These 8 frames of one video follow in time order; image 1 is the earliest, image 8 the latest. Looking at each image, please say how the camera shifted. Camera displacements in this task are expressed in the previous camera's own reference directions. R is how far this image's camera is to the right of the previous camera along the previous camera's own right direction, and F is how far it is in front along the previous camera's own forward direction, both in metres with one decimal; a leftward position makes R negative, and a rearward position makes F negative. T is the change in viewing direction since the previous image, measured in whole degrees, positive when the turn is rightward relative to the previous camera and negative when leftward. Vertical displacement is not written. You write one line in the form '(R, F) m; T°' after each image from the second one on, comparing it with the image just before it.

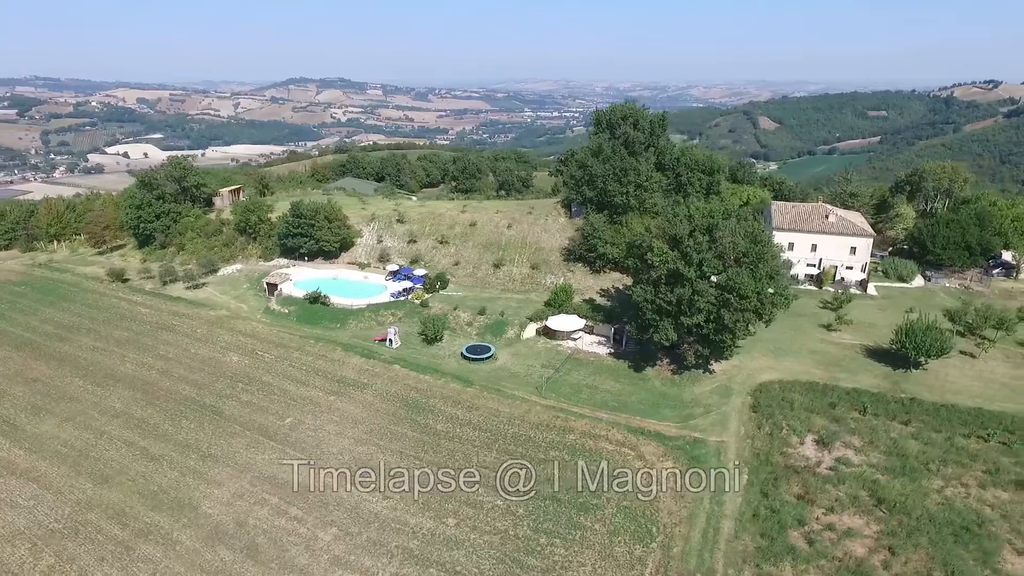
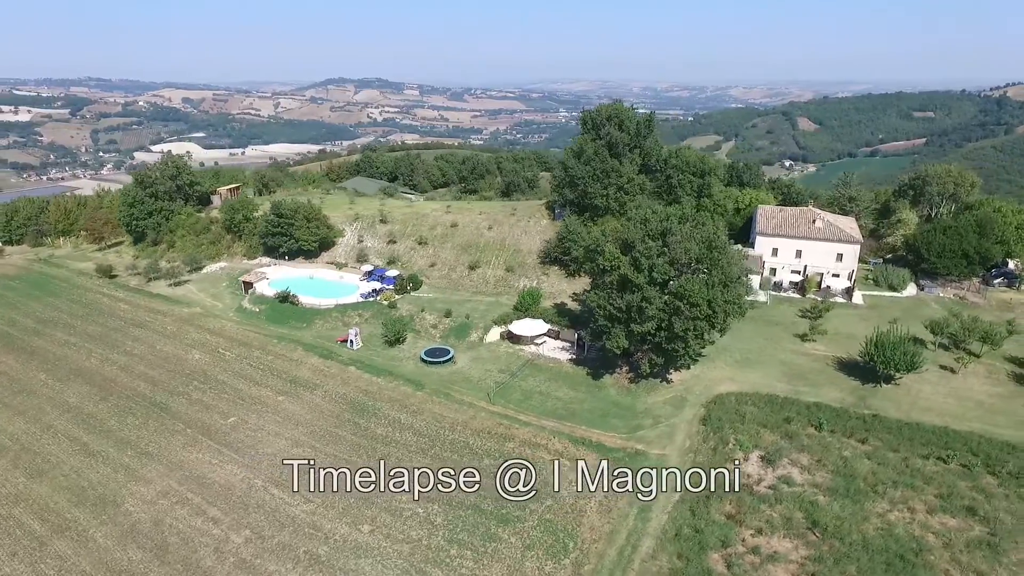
(+5.1, +0.8) m; -3°
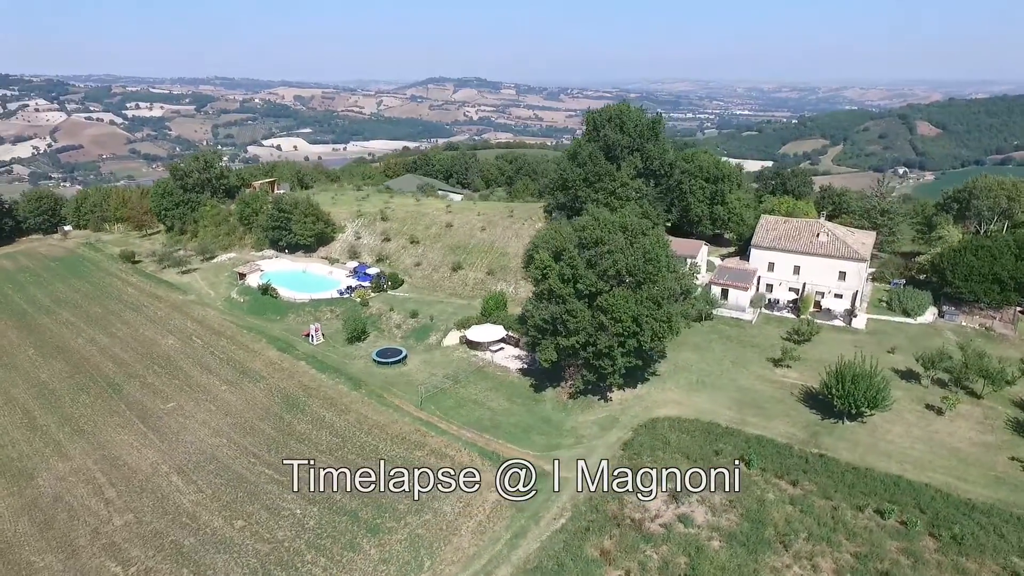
(+9.1, +1.8) m; -8°
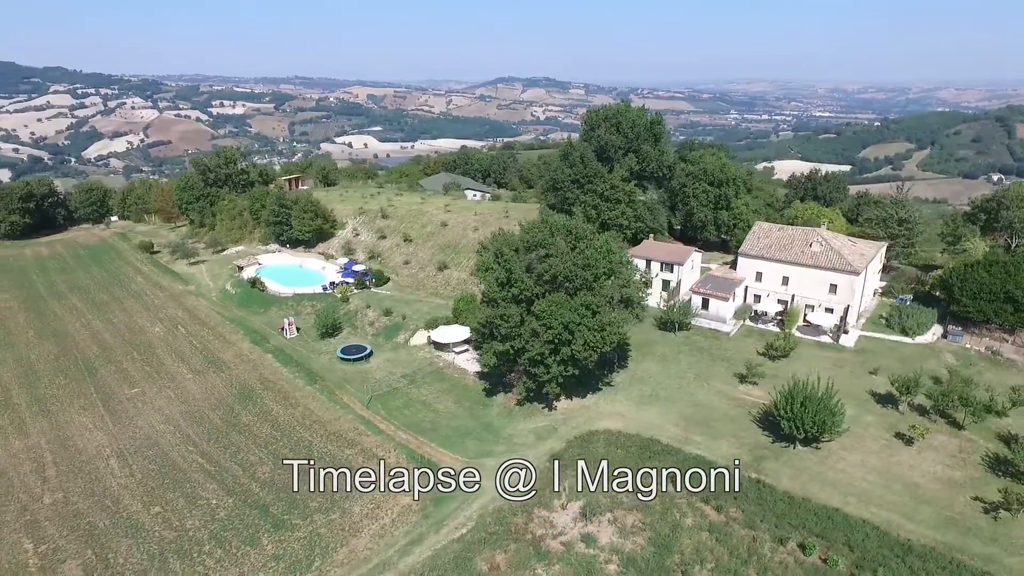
(+6.7, +1.1) m; -6°
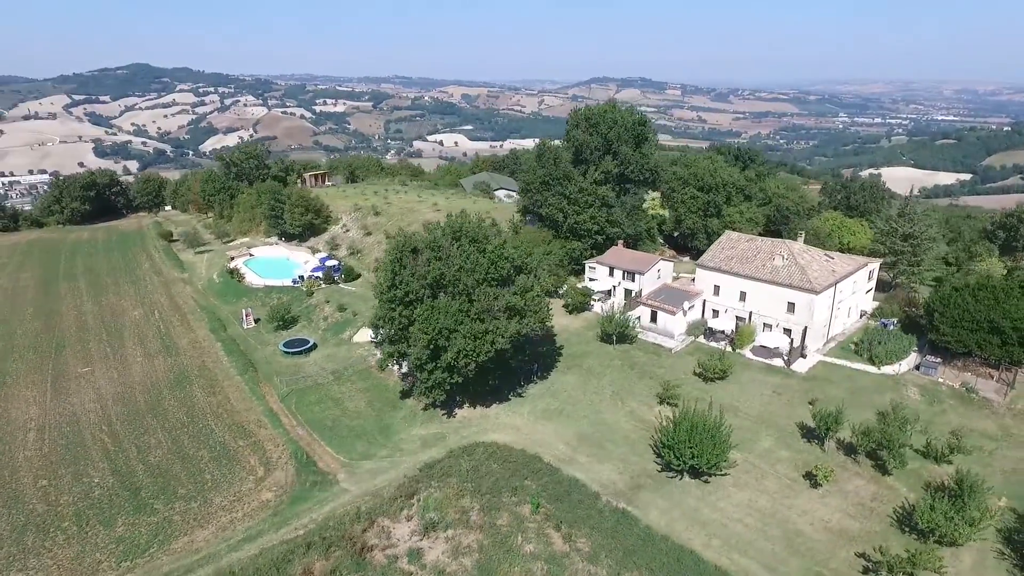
(+10.0, +1.8) m; -8°
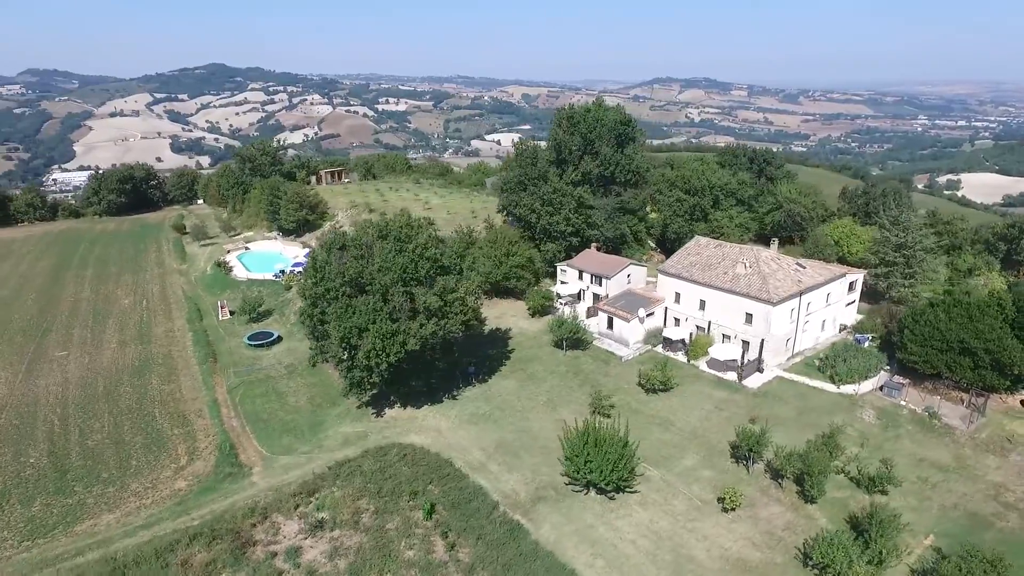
(+6.7, +1.0) m; -5°
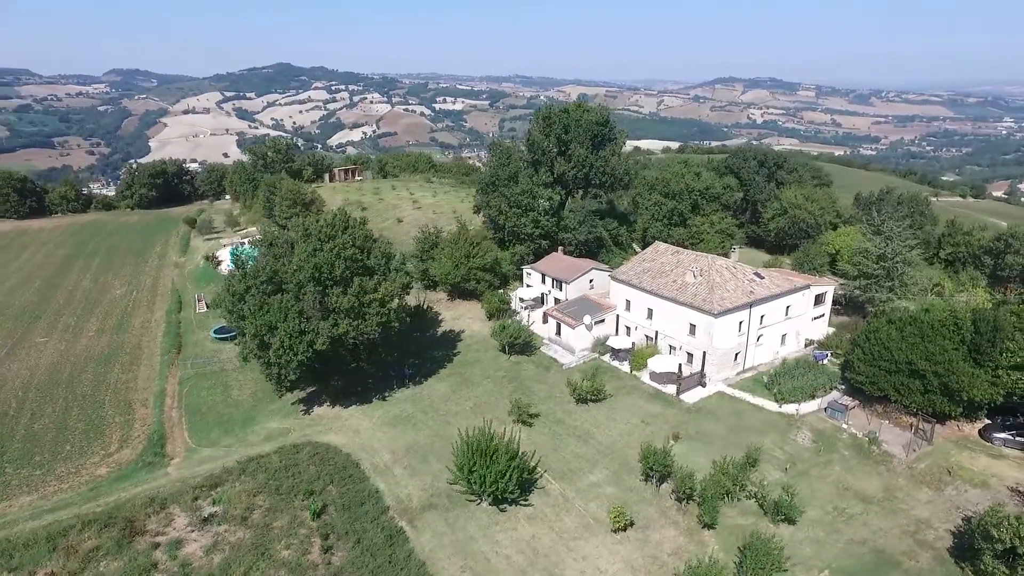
(+6.7, +0.9) m; -5°
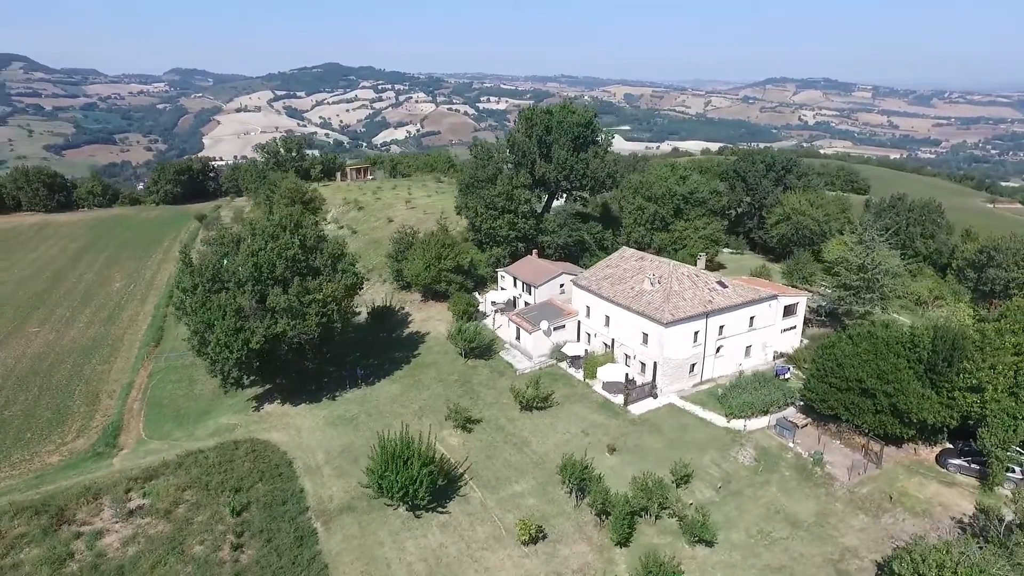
(+5.1, +0.6) m; -4°
